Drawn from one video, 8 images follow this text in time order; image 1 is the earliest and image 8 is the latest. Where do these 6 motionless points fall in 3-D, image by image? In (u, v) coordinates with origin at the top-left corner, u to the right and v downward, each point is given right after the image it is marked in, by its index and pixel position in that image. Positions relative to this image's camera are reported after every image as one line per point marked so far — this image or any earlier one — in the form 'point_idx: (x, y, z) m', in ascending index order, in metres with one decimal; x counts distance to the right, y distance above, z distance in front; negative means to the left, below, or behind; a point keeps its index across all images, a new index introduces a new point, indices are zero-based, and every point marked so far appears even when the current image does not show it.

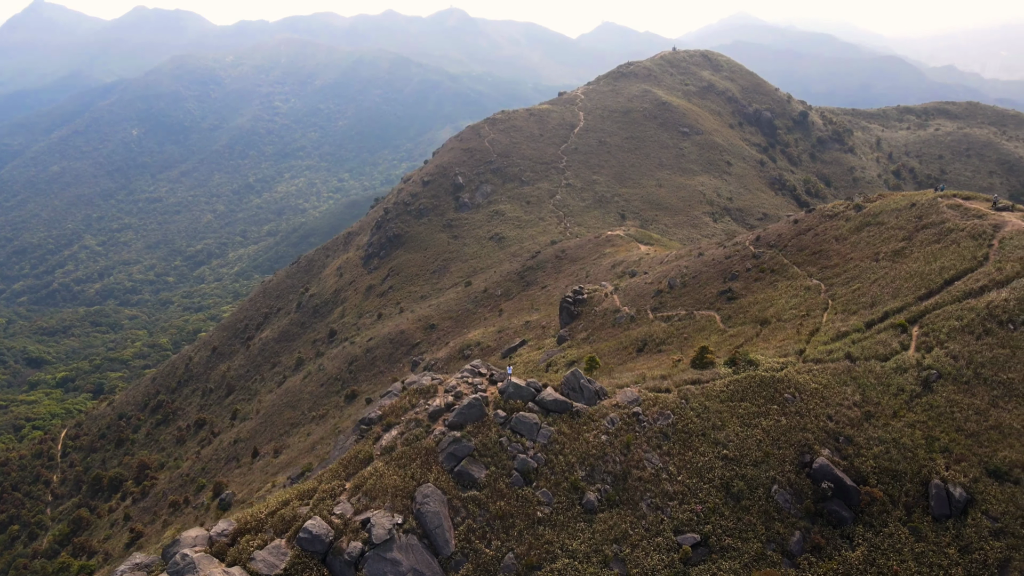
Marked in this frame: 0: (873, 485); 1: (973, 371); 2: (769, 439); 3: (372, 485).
0: (+8.7, -4.7, +17.6) m
1: (+12.3, -2.2, +19.5) m
2: (+6.5, -3.8, +18.4) m
3: (-3.1, -4.4, +16.6) m
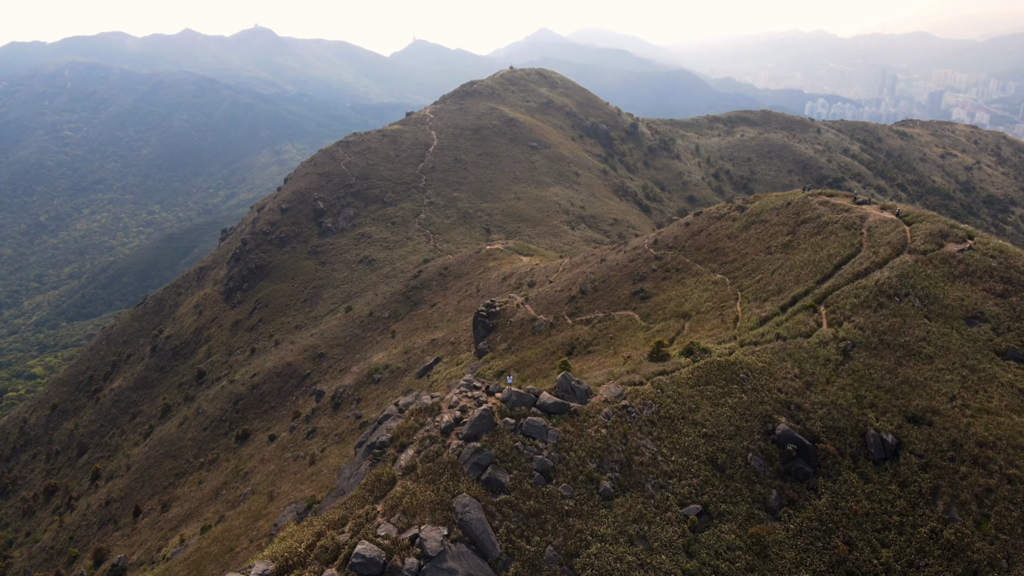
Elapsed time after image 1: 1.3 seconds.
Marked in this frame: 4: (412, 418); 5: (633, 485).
0: (+8.9, -4.3, +20.8) m
1: (+11.7, -1.6, +23.5) m
2: (+6.5, -3.6, +21.1) m
3: (-2.4, -5.0, +17.2) m
4: (-2.5, -3.5, +19.9) m
5: (+3.1, -5.0, +18.8) m
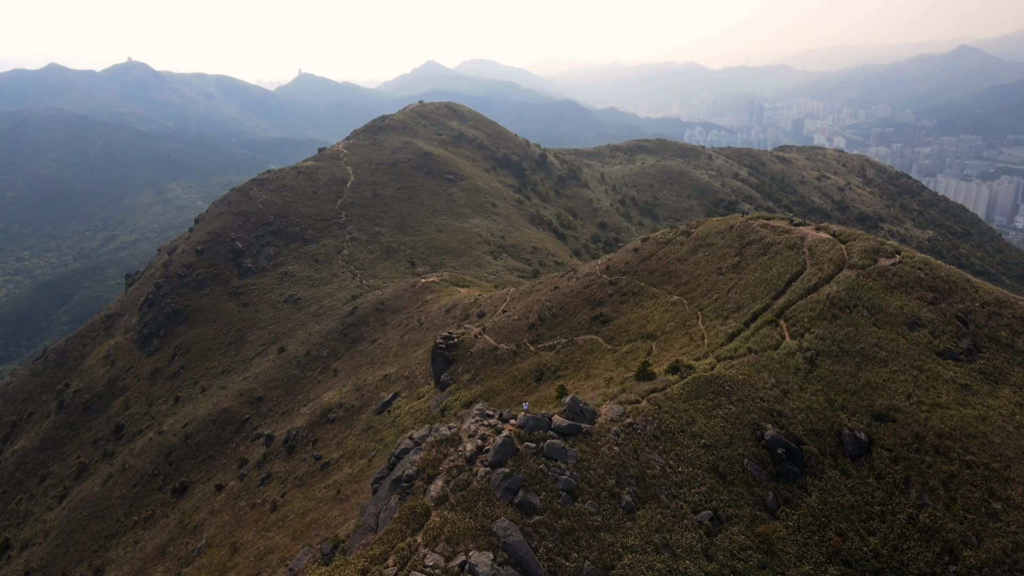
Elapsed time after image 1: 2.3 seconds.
0: (+9.1, -4.8, +22.7) m
1: (+11.4, -2.0, +25.9) m
2: (+6.7, -4.2, +22.8) m
3: (-1.5, -5.8, +17.6) m
4: (-2.0, -4.5, +20.3) m
5: (+3.7, -5.6, +19.9) m
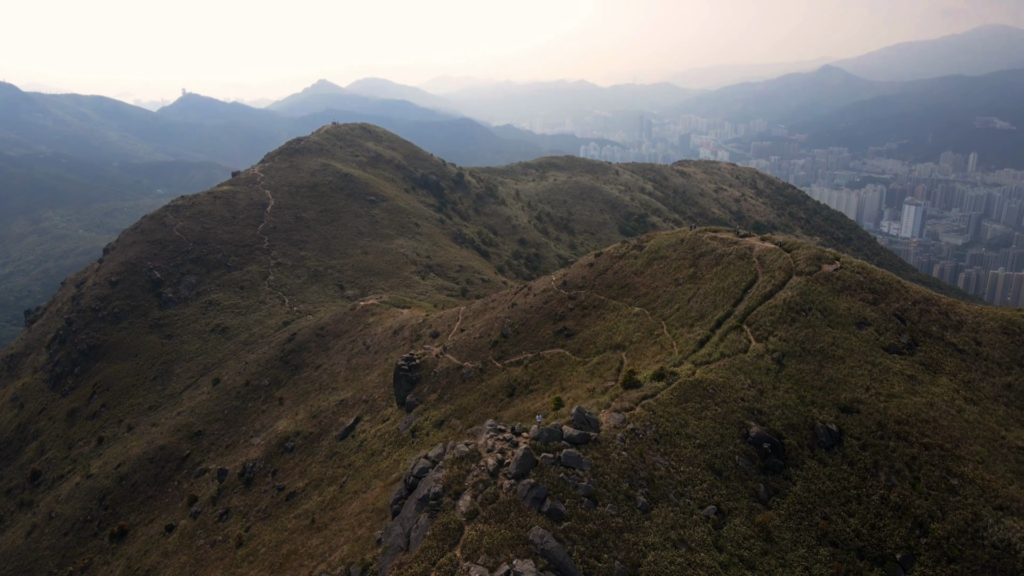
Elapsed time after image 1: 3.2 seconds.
0: (+9.2, -5.0, +24.7) m
1: (+11.0, -2.2, +28.2) m
2: (+6.8, -4.5, +24.4) m
3: (-0.6, -6.3, +18.3) m
4: (-1.5, -5.1, +20.9) m
5: (+4.3, -6.0, +21.2) m
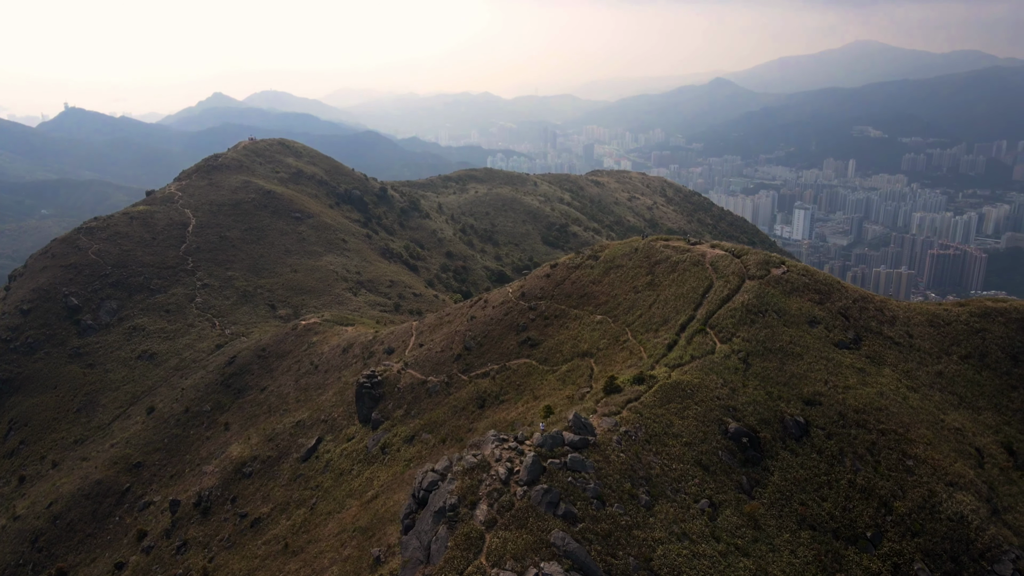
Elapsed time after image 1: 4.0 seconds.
0: (+9.0, -5.1, +26.4) m
1: (+10.2, -2.4, +30.1) m
2: (+6.5, -4.7, +25.9) m
3: (0.0, -6.6, +18.8) m
4: (-1.3, -5.5, +21.3) m
5: (+4.5, -6.2, +22.4) m
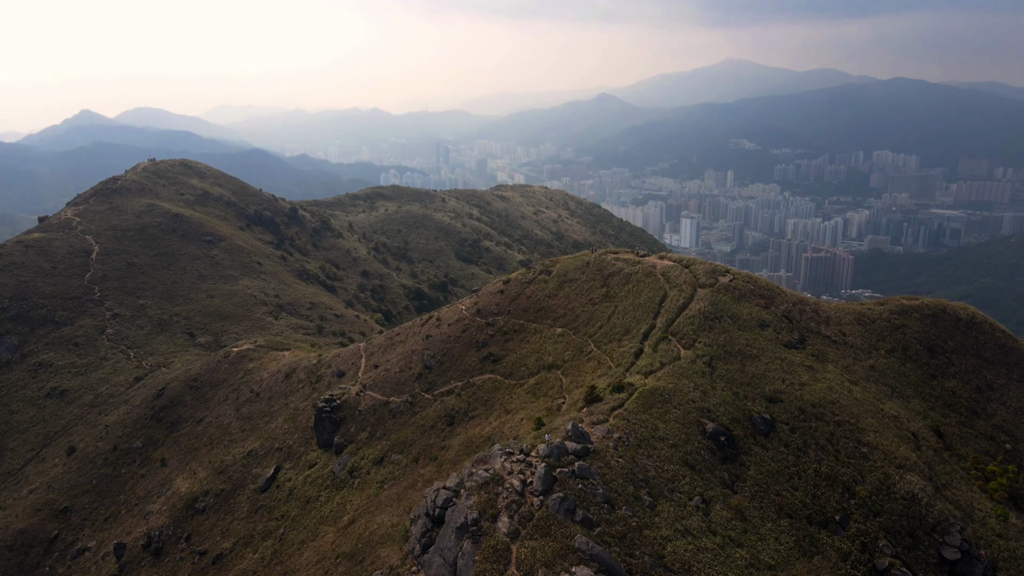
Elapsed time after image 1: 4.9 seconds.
0: (+8.5, -5.4, +28.3) m
1: (+9.2, -2.7, +32.2) m
2: (+6.2, -5.1, +27.4) m
3: (+0.7, -7.1, +19.5) m
4: (-0.9, -6.1, +21.8) m
5: (+4.7, -6.6, +23.6) m
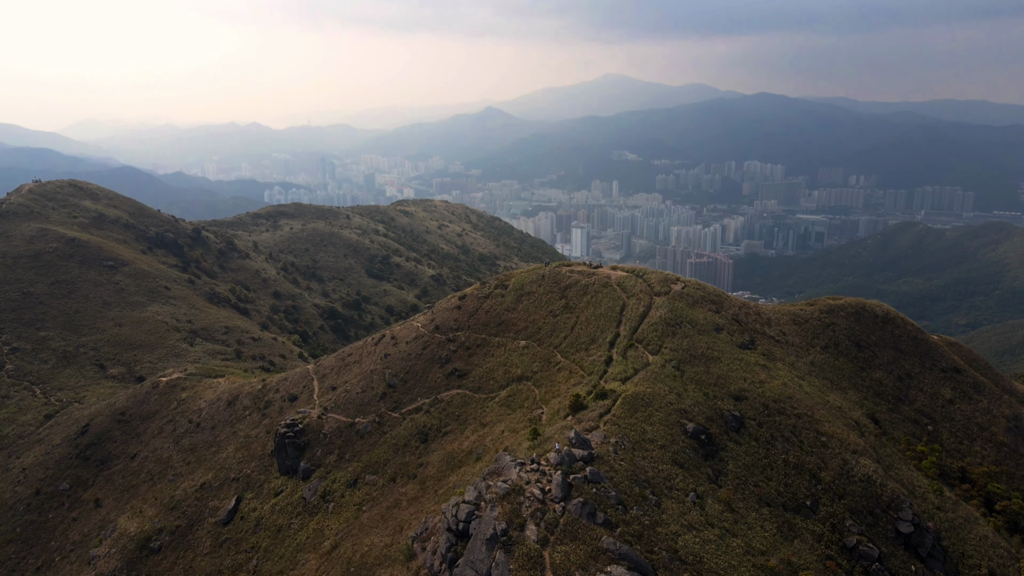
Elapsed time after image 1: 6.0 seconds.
0: (+8.1, -5.7, +30.2) m
1: (+8.1, -3.1, +34.1) m
2: (+5.9, -5.4, +29.0) m
3: (+1.7, -7.5, +20.4) m
4: (-0.3, -6.6, +22.4) m
5: (+5.0, -6.9, +25.0) m
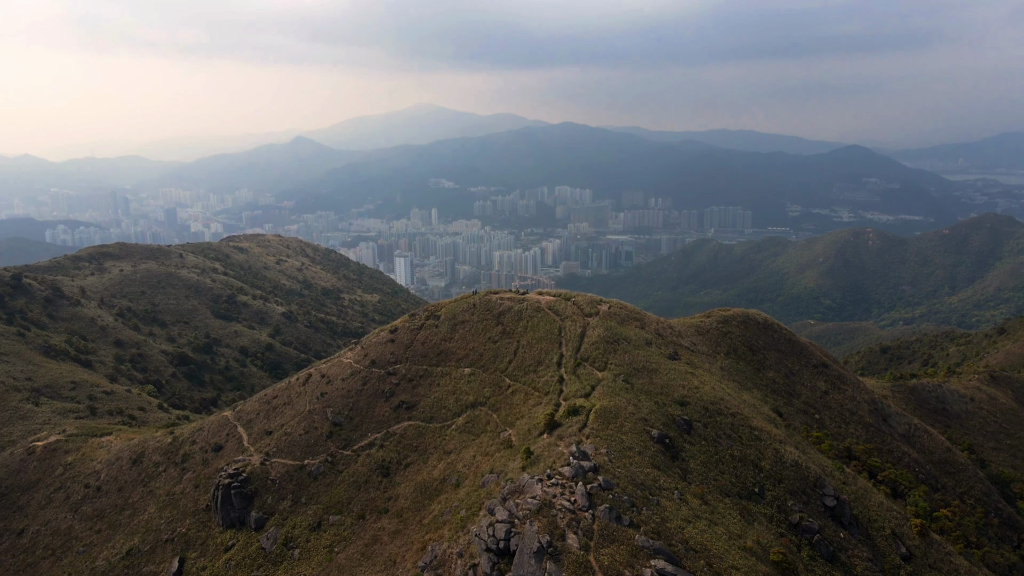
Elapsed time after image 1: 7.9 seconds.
0: (+7.1, -6.5, +33.4) m
1: (+6.0, -4.0, +37.3) m
2: (+5.2, -6.3, +31.7) m
3: (+3.2, -8.2, +22.3) m
4: (+0.8, -7.5, +23.9) m
5: (+5.4, -7.7, +27.6) m
